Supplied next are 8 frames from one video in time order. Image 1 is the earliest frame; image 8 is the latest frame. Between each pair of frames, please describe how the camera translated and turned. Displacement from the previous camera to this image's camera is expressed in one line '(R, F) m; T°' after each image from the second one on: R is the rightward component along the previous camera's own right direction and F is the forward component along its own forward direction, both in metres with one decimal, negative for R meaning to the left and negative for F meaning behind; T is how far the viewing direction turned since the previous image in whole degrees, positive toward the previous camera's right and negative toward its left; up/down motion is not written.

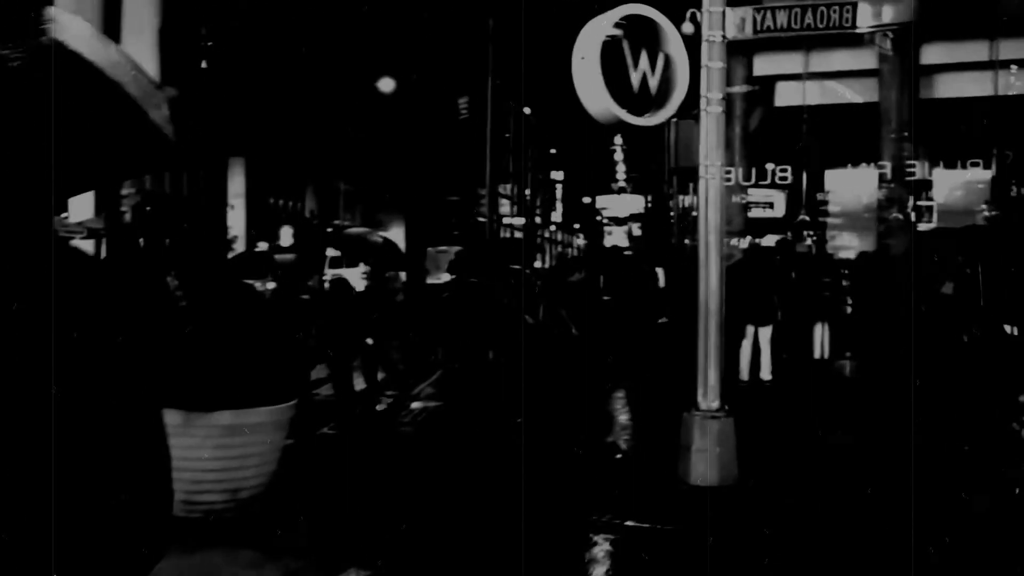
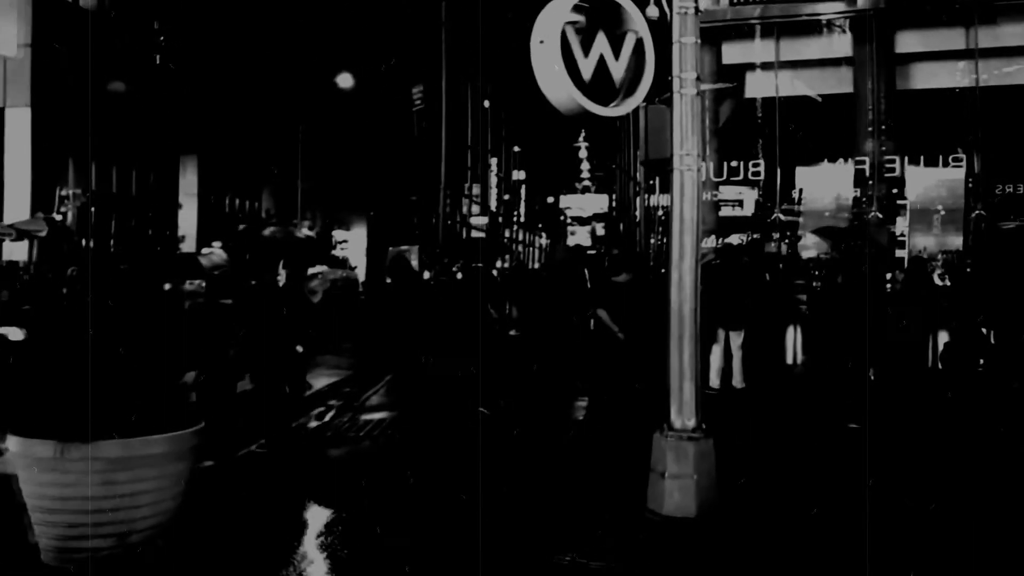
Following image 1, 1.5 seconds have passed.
(+0.1, +0.5) m; +3°
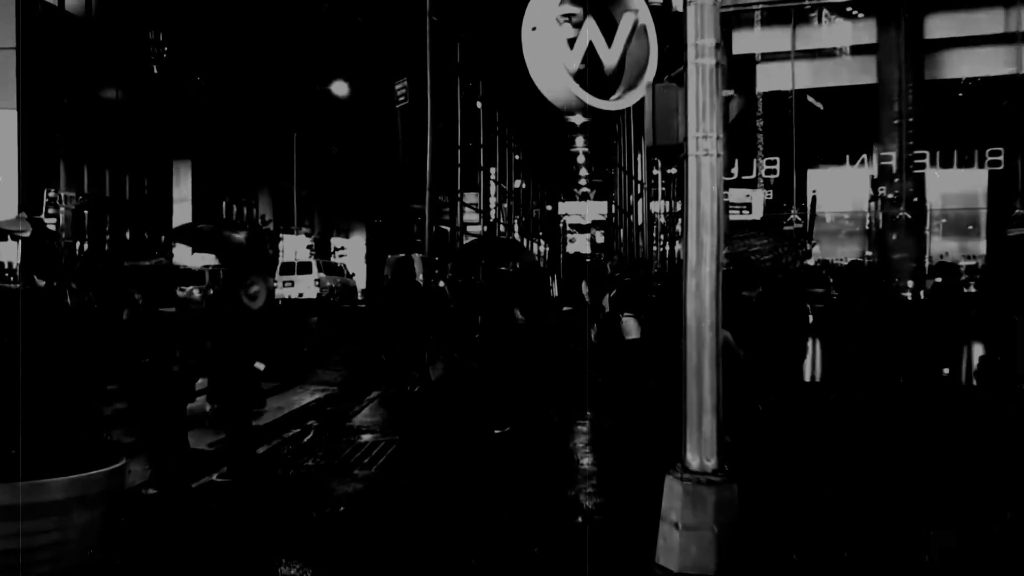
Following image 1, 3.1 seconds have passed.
(+0.1, +0.6) m; 0°
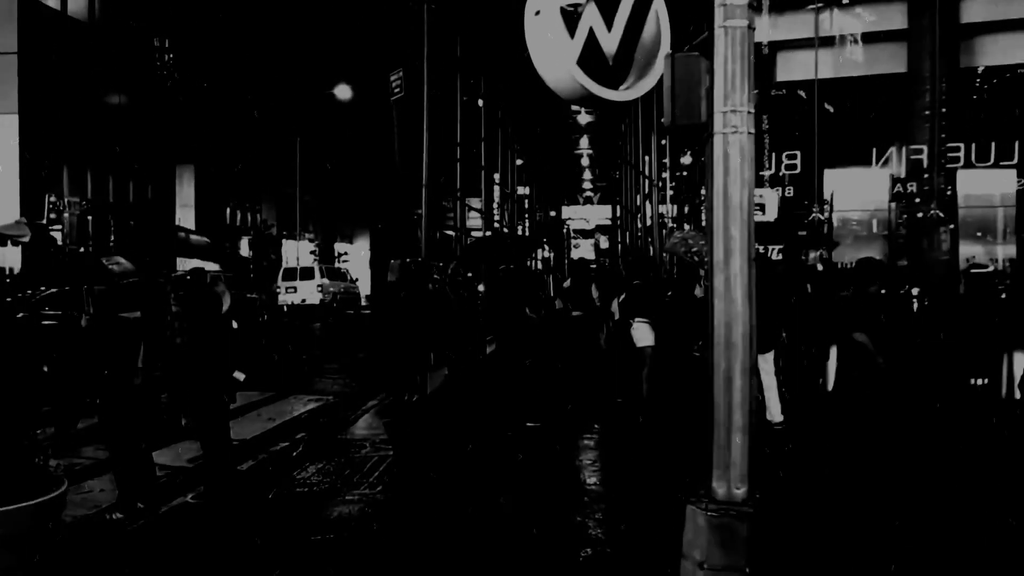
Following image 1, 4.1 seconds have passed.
(0.0, +0.4) m; -1°
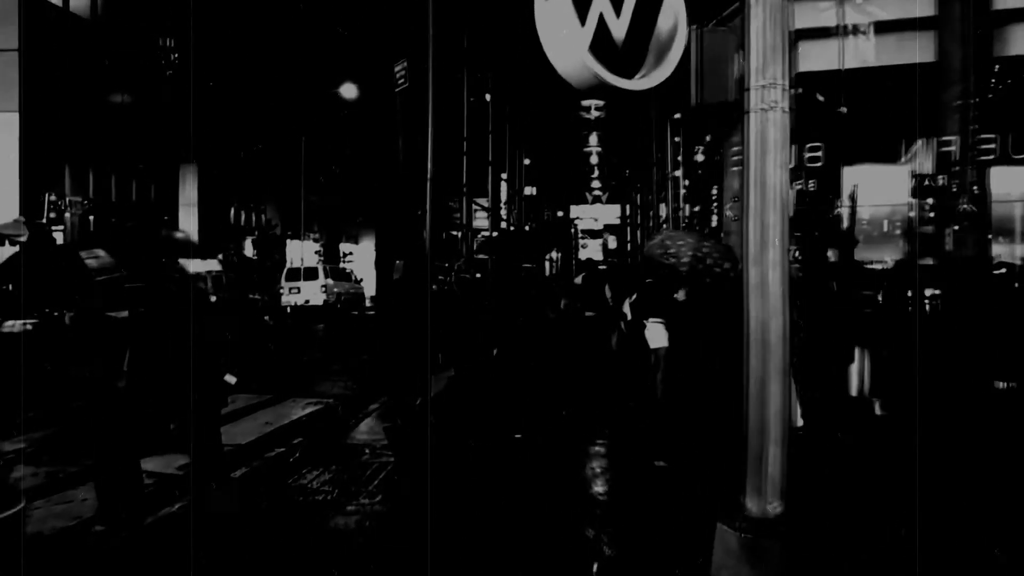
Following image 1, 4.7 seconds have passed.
(0.0, +0.3) m; 0°
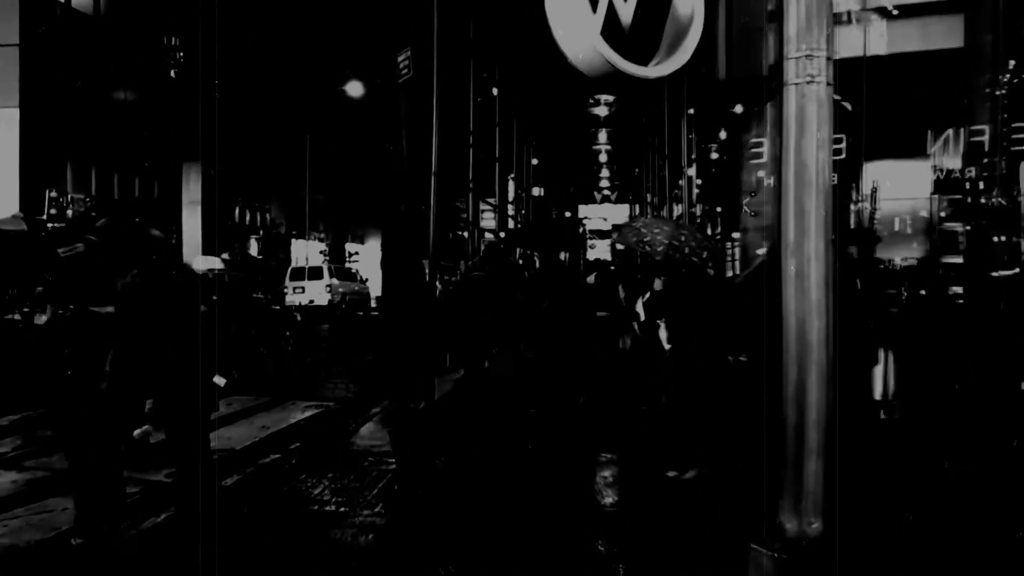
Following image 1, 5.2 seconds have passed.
(0.0, +0.3) m; -1°
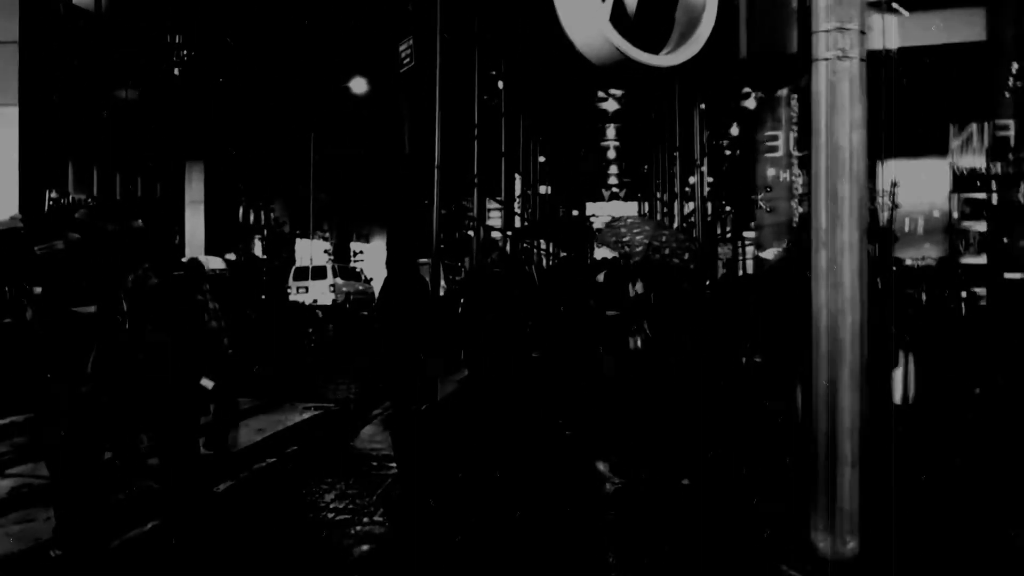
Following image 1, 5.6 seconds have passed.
(0.0, +0.2) m; 0°
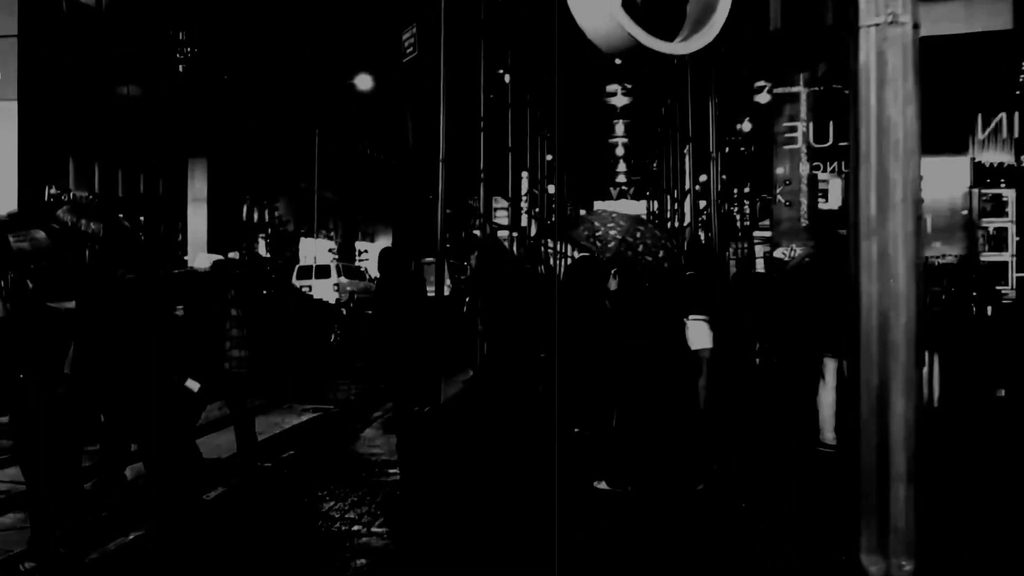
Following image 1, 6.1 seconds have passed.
(0.0, +0.2) m; 0°
